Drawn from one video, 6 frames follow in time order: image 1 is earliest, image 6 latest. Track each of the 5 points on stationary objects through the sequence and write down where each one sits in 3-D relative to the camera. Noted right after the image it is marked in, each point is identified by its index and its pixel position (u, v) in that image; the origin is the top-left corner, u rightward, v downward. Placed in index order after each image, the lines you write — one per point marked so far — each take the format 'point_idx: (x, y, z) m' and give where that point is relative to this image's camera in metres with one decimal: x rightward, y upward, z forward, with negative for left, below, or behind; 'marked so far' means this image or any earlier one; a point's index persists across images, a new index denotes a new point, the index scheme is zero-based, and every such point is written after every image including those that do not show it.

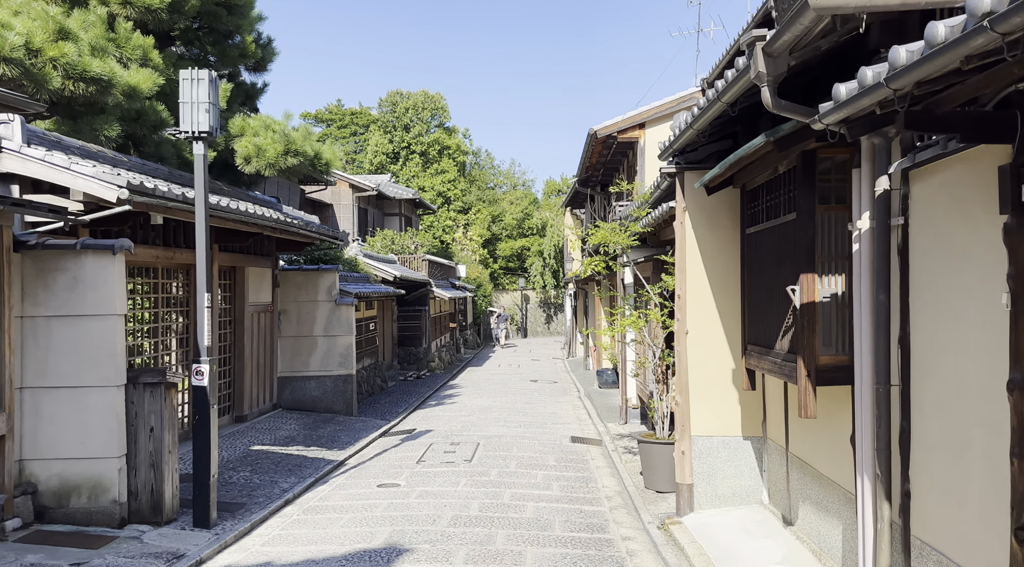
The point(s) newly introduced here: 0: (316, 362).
0: (-3.7, -1.5, +14.0) m
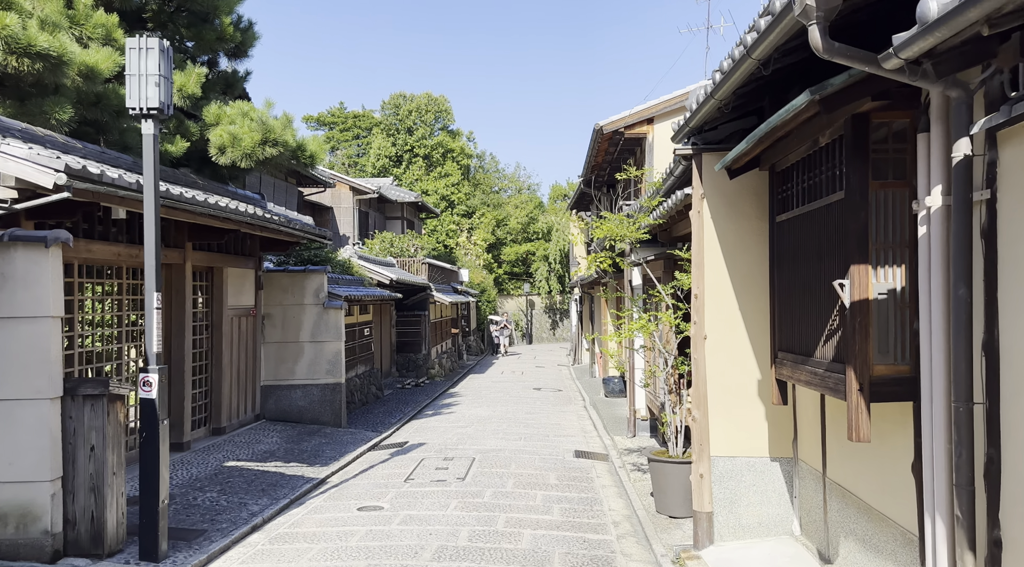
0: (-3.7, -1.5, +13.1) m
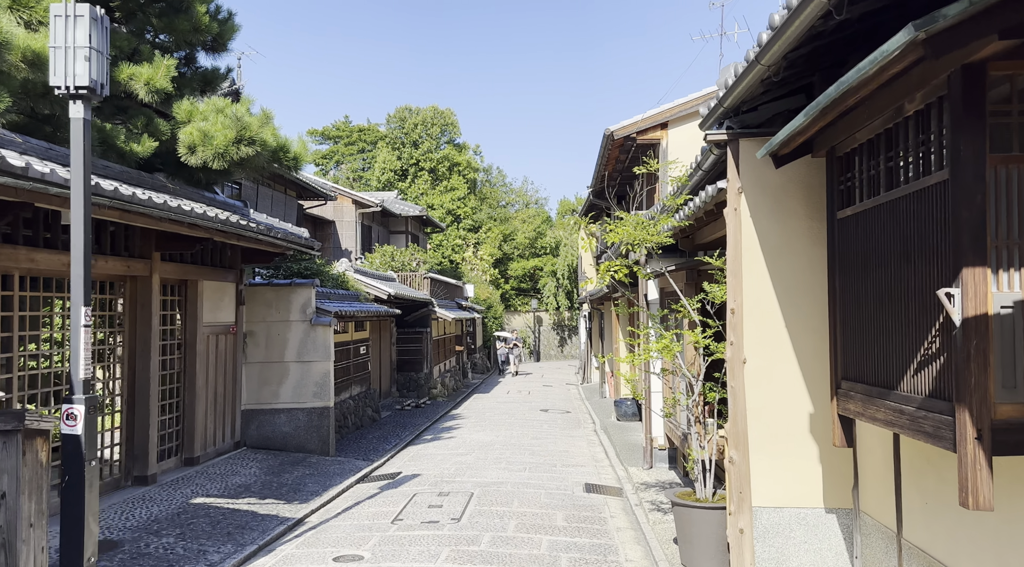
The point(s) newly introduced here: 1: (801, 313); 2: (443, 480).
0: (-3.6, -1.8, +12.0) m
1: (+2.0, -0.2, +5.3) m
2: (-1.0, -2.8, +10.5) m
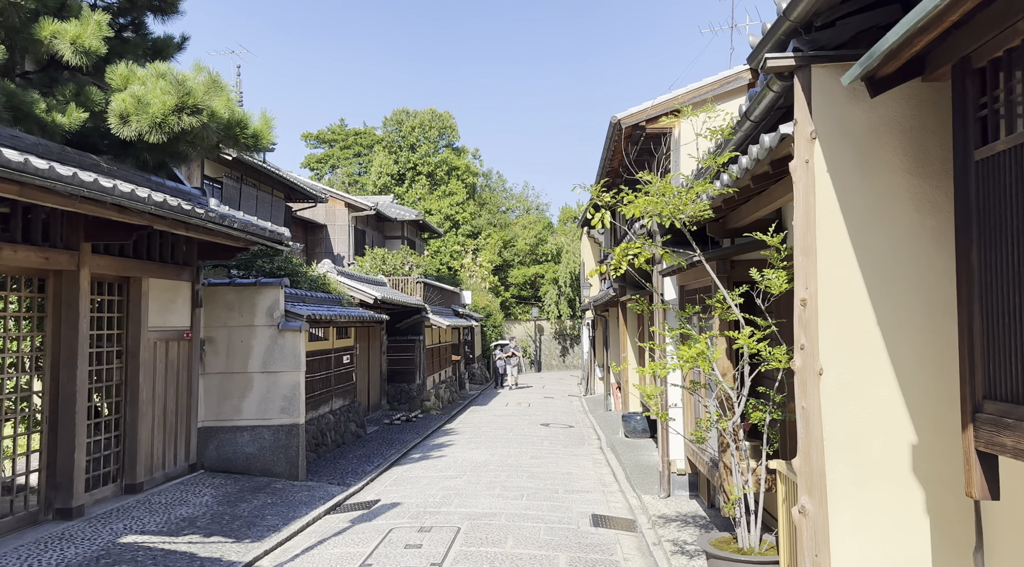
0: (-3.7, -1.8, +10.5) m
1: (+2.0, -0.1, +3.8) m
2: (-1.0, -2.7, +9.0) m
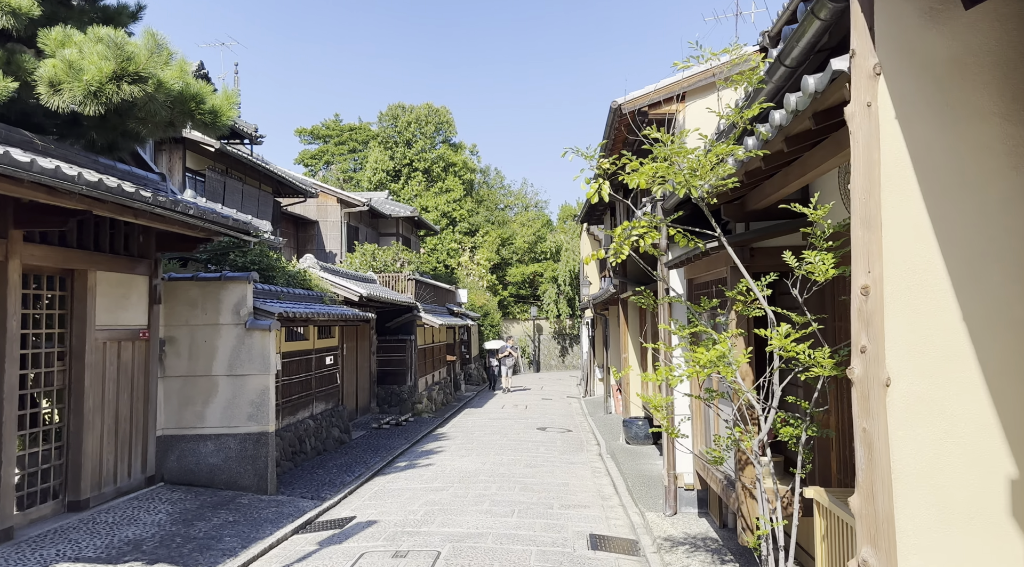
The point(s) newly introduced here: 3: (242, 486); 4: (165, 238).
0: (-3.8, -1.7, +9.6) m
1: (+1.8, 0.0, +2.8) m
2: (-1.2, -2.7, +8.1) m
3: (-3.4, -2.6, +9.6) m
4: (-4.4, +0.6, +9.5) m
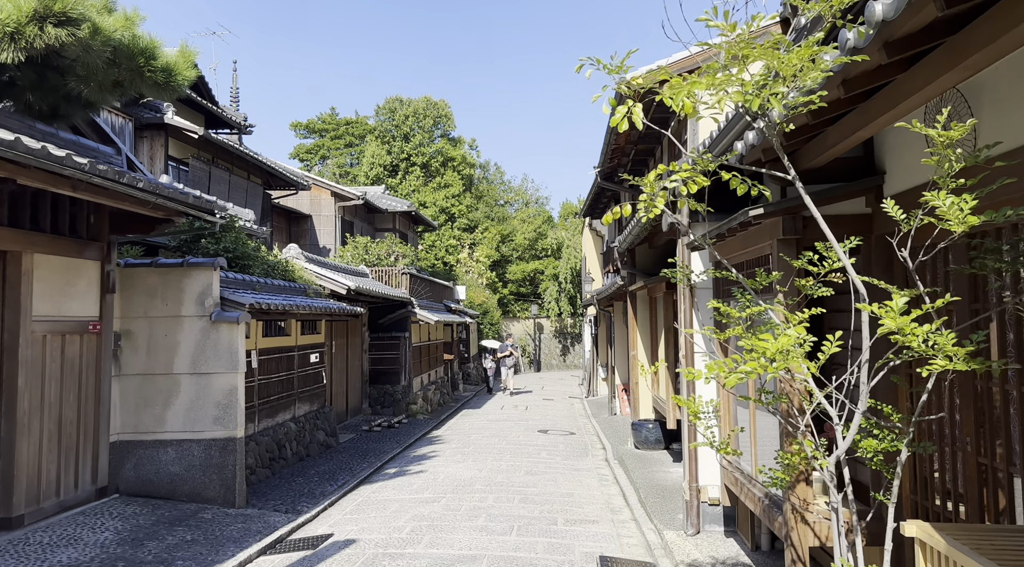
0: (-3.8, -1.5, +8.5) m
1: (+1.8, +0.1, +1.8) m
2: (-1.2, -2.5, +7.0) m
3: (-3.5, -2.4, +8.5) m
4: (-4.4, +0.7, +8.4) m
